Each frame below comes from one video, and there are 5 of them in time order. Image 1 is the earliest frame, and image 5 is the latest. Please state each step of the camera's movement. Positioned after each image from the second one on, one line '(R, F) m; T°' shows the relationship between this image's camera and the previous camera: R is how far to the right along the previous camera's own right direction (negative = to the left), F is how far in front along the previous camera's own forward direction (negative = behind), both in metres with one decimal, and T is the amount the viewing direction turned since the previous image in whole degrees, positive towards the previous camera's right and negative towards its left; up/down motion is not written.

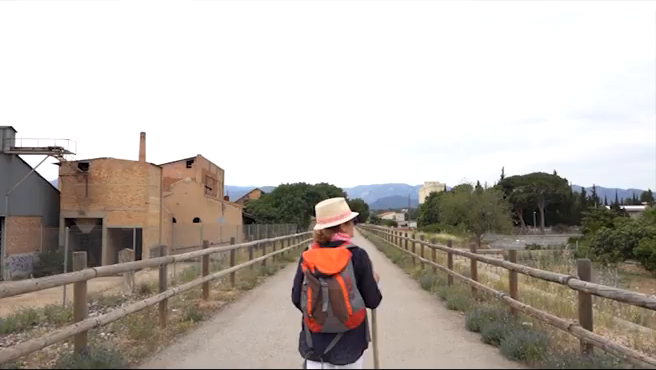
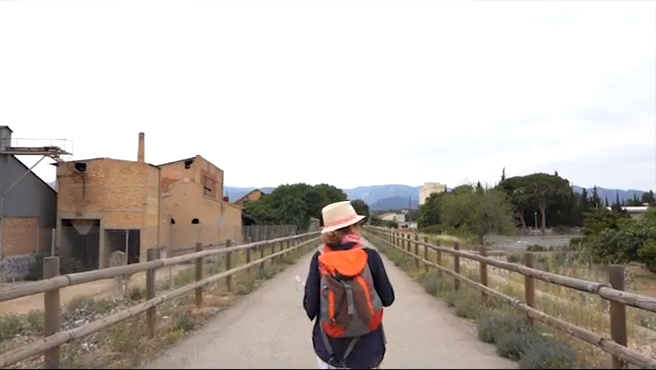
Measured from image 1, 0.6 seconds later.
(0.0, +0.6) m; 0°
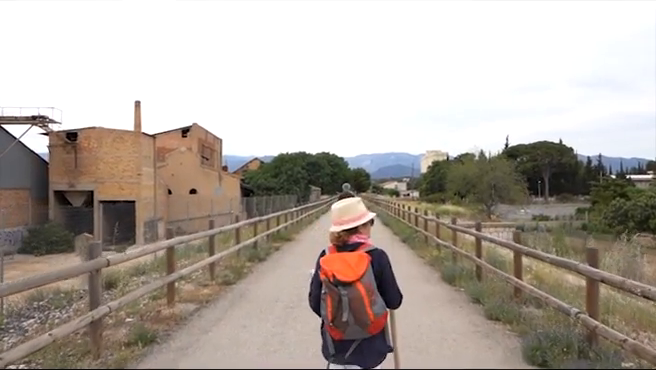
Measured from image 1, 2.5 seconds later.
(0.0, +1.8) m; 0°
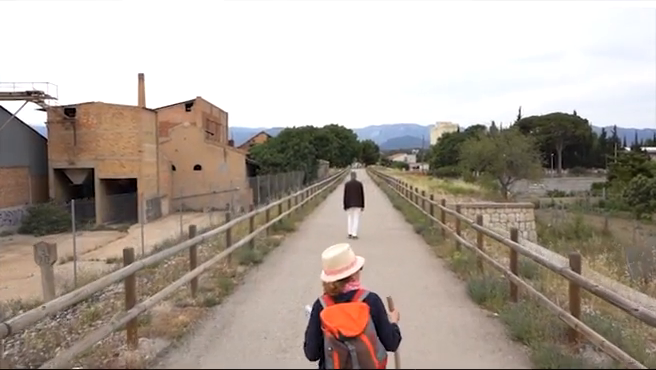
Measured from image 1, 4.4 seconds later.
(+0.1, +1.8) m; -1°
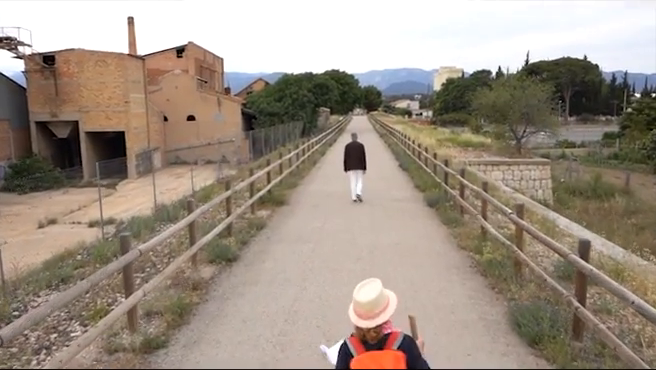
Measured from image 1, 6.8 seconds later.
(+0.1, +2.6) m; 0°
